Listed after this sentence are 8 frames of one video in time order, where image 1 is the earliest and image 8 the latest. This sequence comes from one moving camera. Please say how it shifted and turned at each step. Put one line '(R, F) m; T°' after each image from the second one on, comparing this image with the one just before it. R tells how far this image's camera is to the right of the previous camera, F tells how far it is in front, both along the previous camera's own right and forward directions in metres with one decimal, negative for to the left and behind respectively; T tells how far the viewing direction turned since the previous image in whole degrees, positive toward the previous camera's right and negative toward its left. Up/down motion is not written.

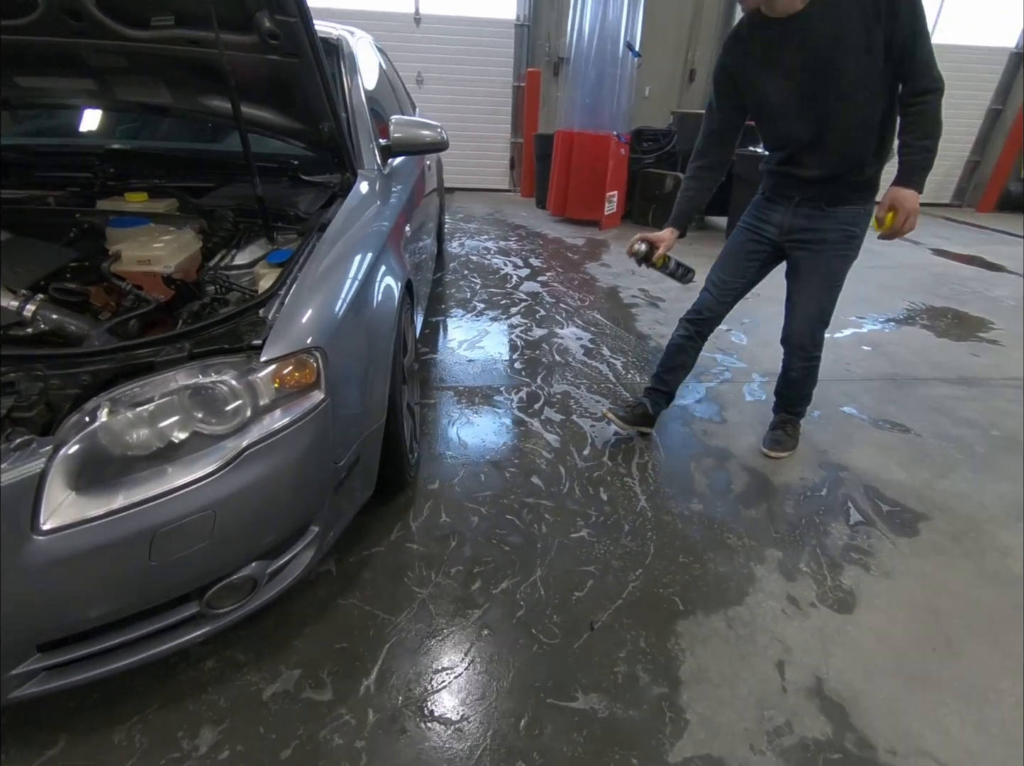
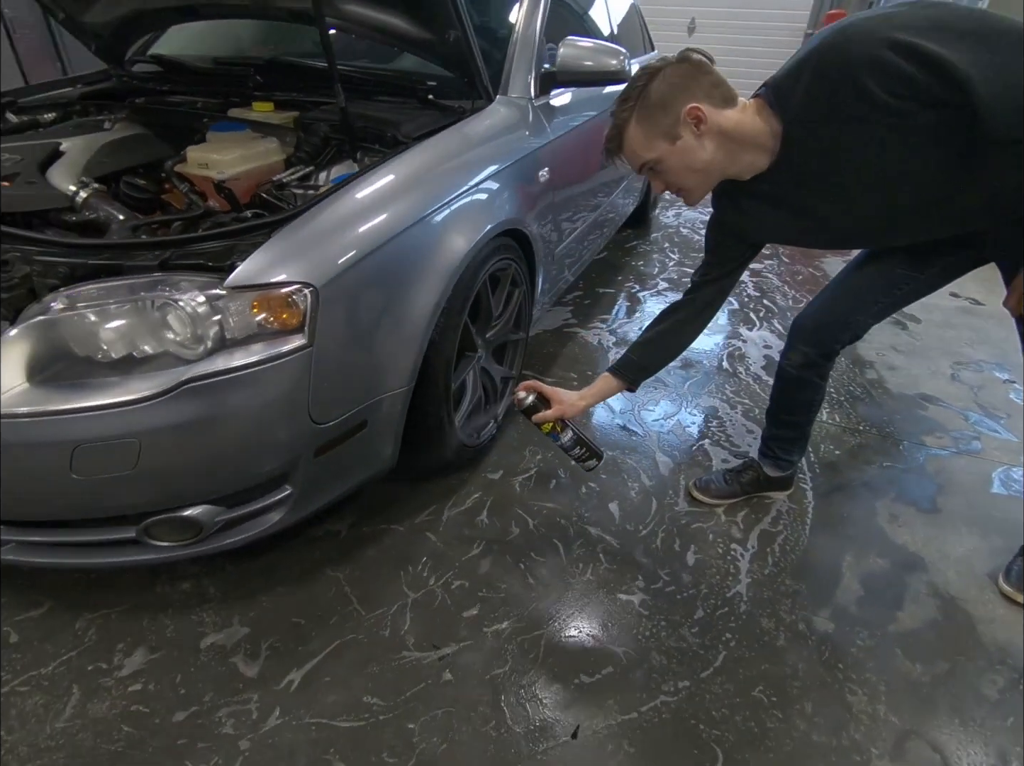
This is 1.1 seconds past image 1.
(+0.5, +0.6) m; -26°
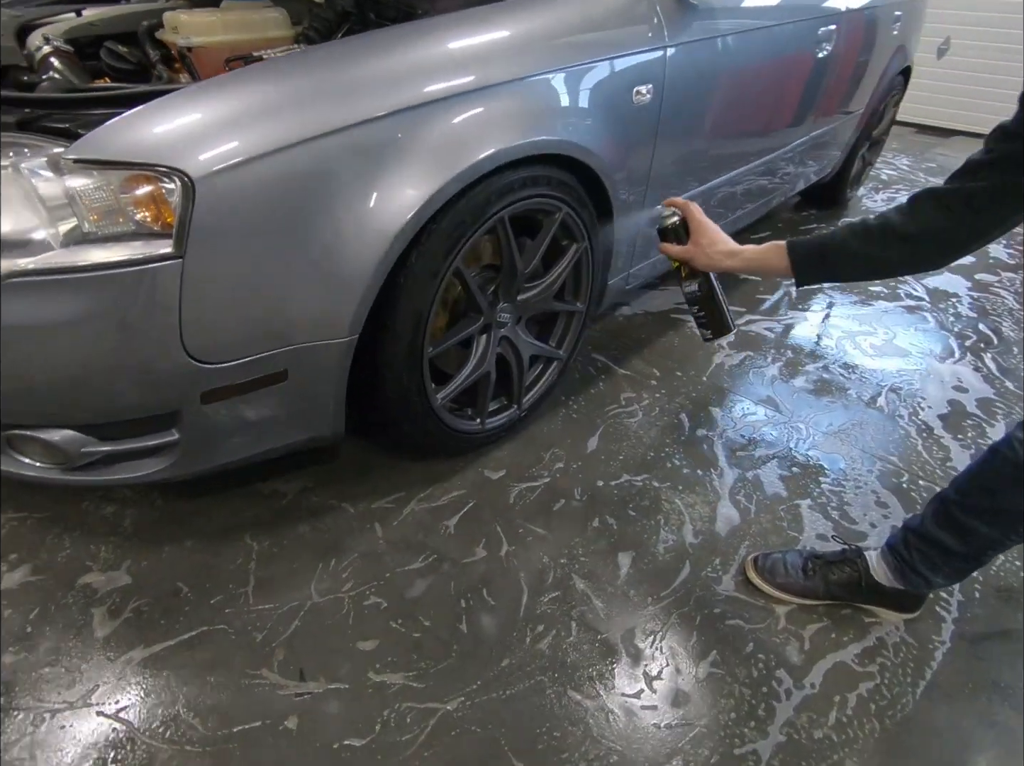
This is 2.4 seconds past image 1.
(+0.4, +0.5) m; -17°
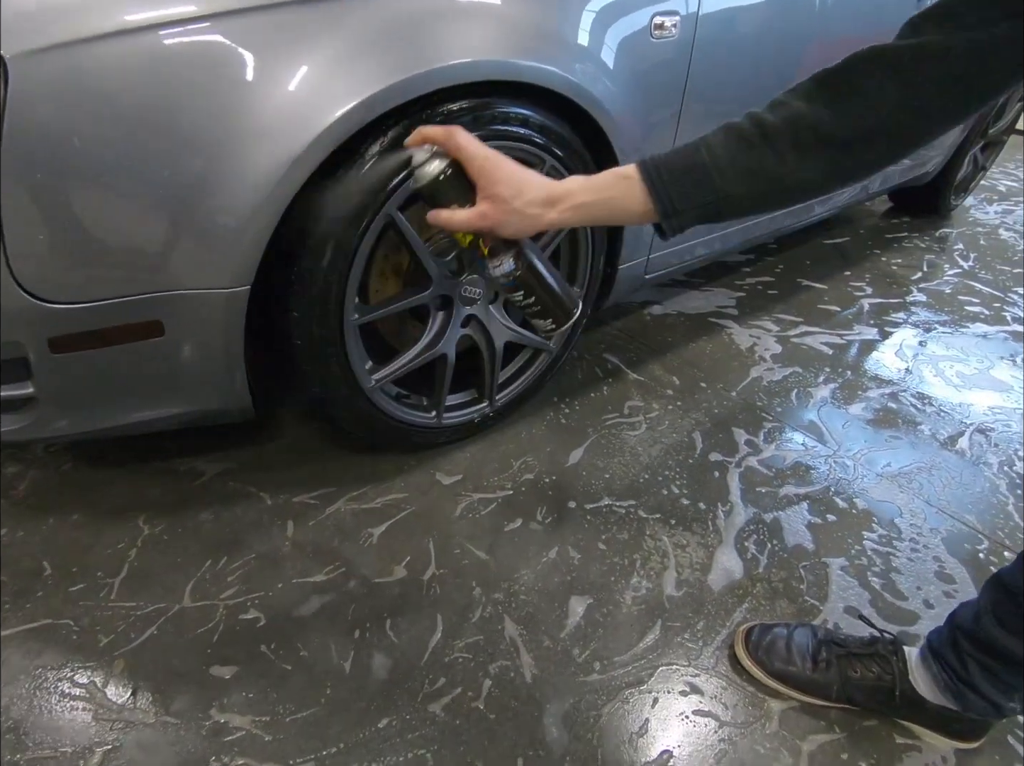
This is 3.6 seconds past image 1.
(+0.2, +0.3) m; -7°
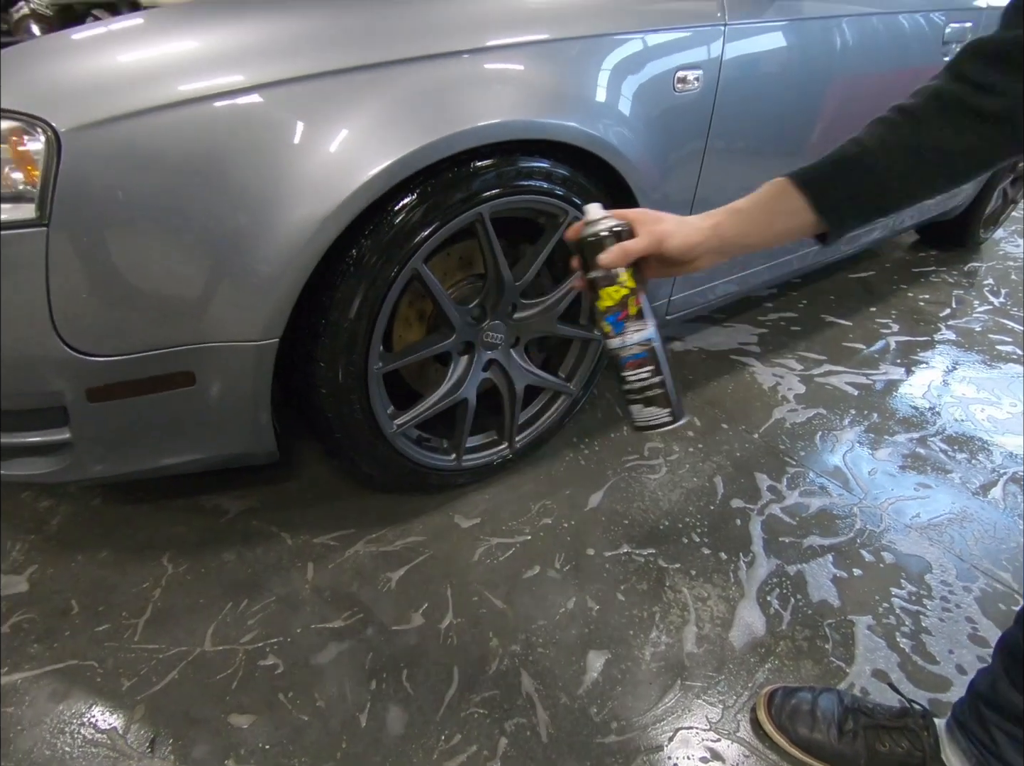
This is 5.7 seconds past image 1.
(0.0, 0.0) m; -2°
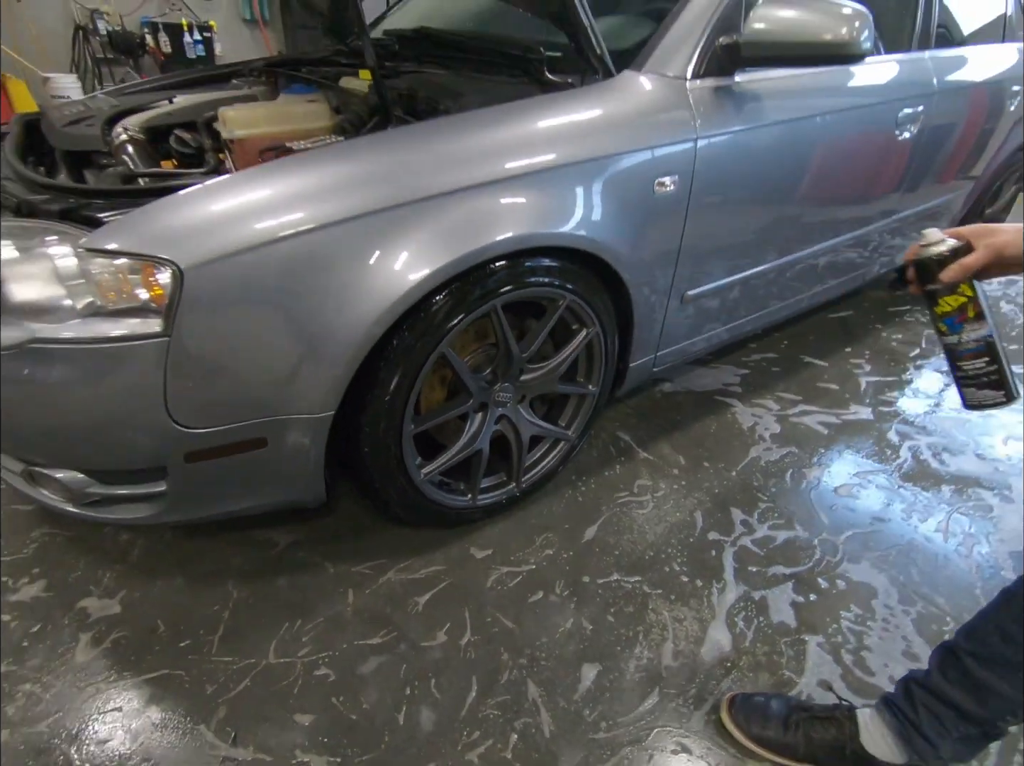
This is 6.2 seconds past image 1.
(0.0, -0.2) m; -1°
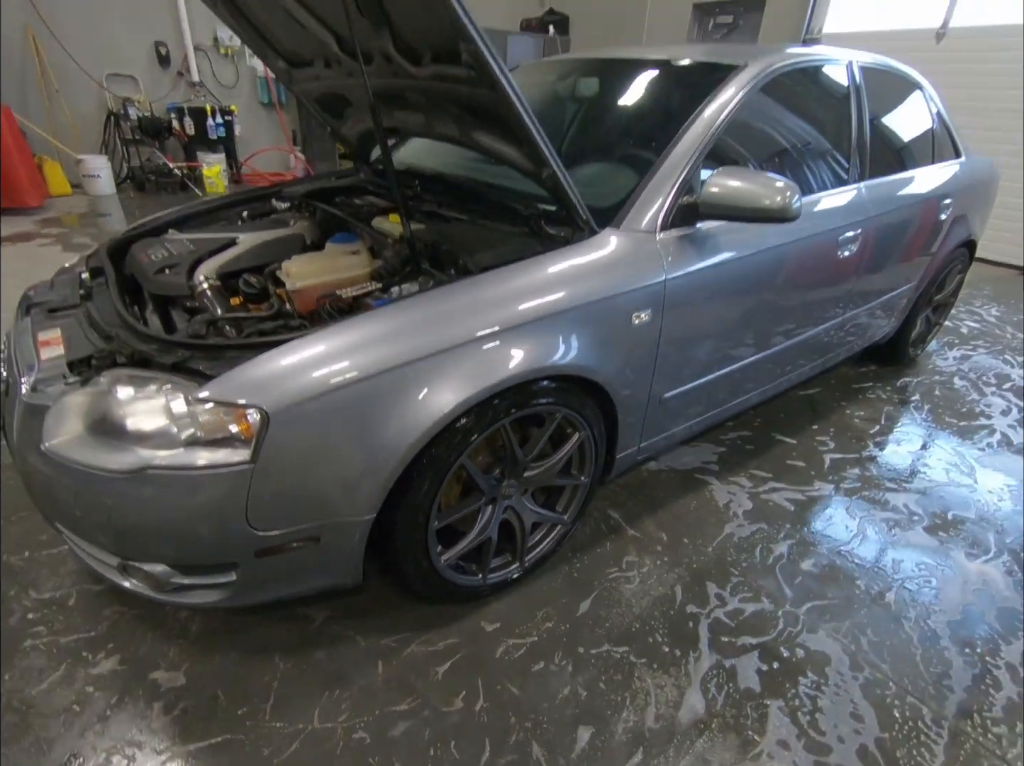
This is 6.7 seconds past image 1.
(0.0, -0.3) m; 0°
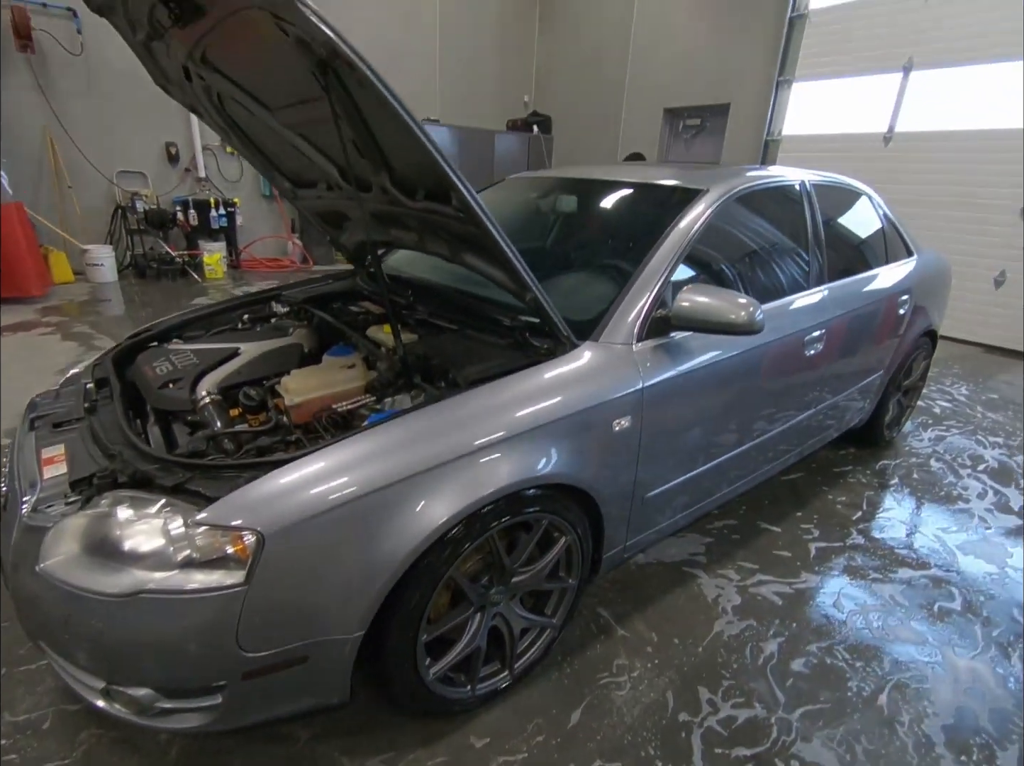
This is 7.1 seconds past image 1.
(0.0, 0.0) m; +1°
